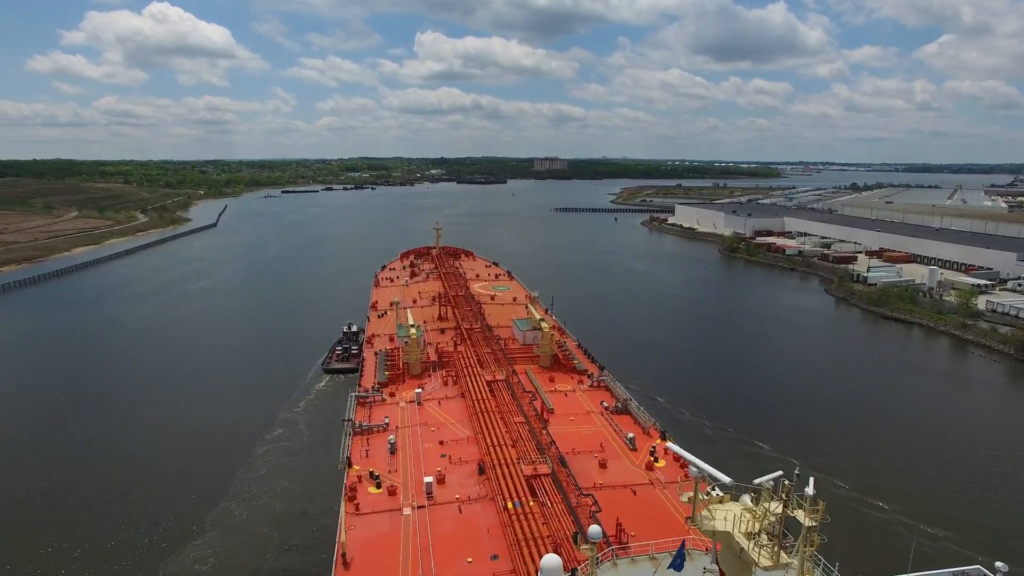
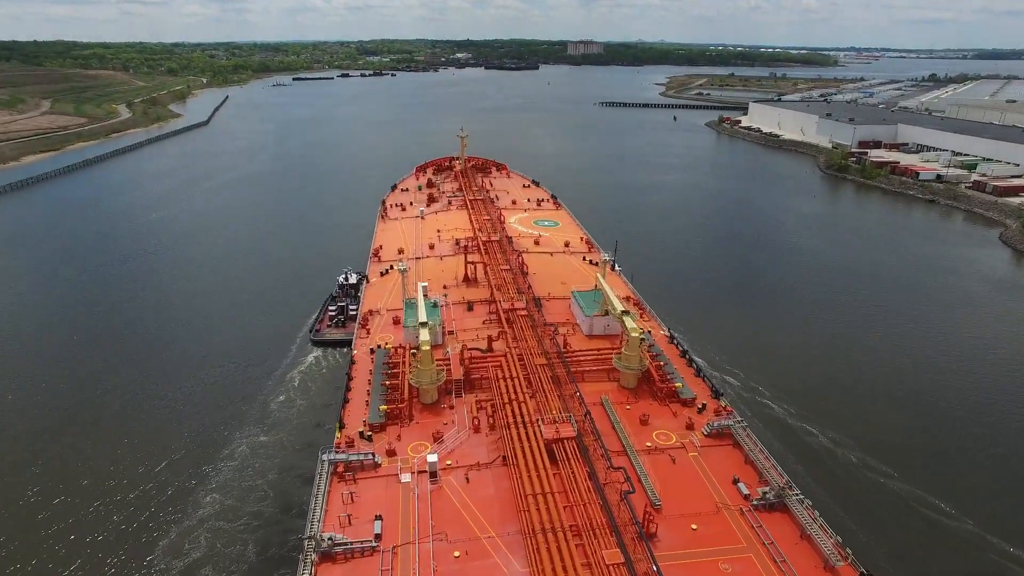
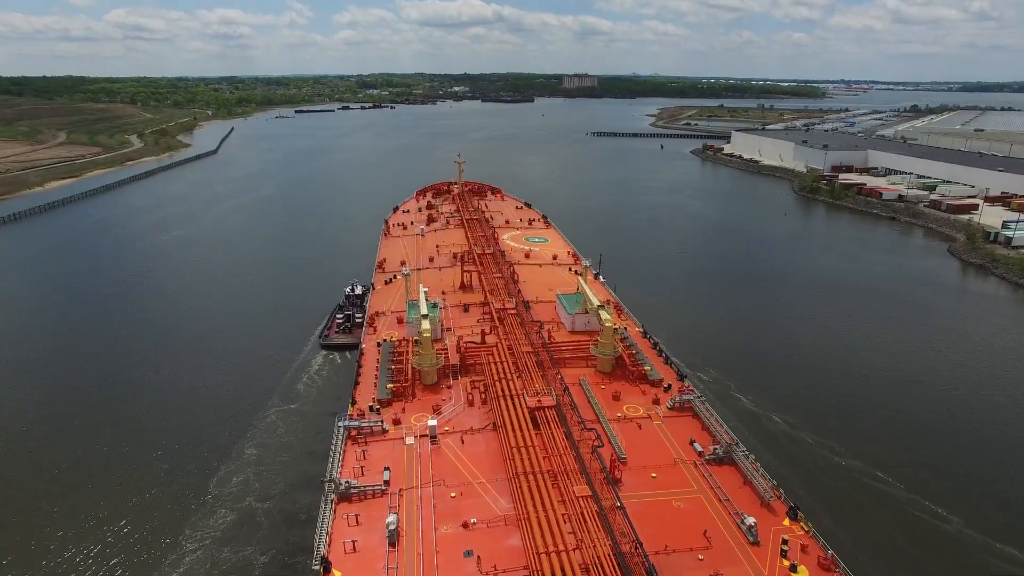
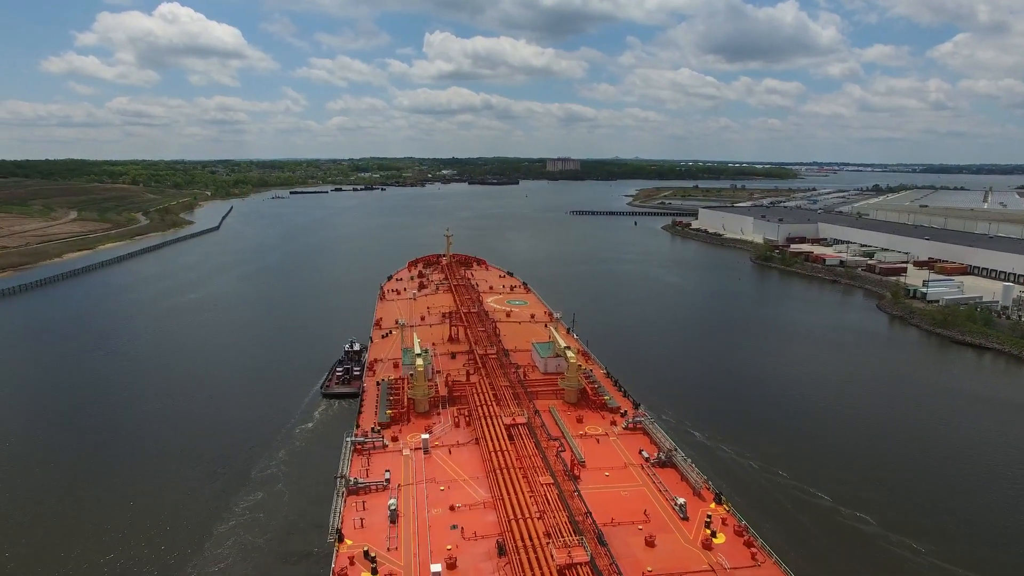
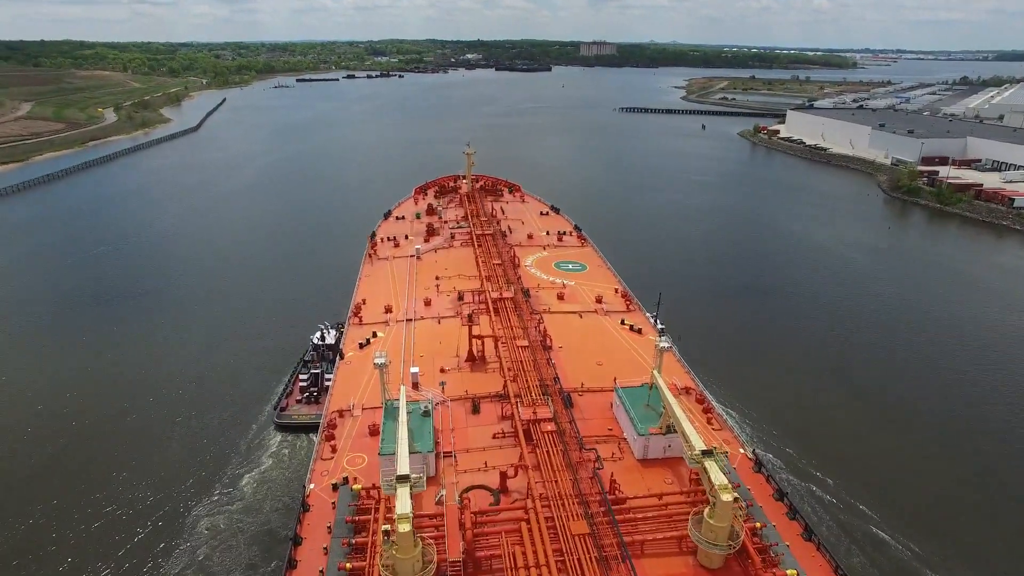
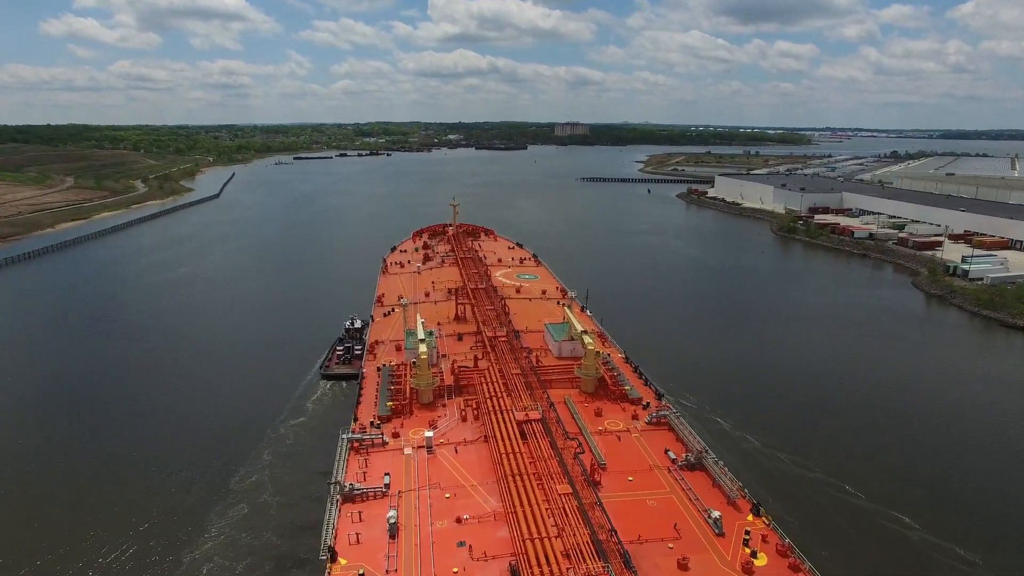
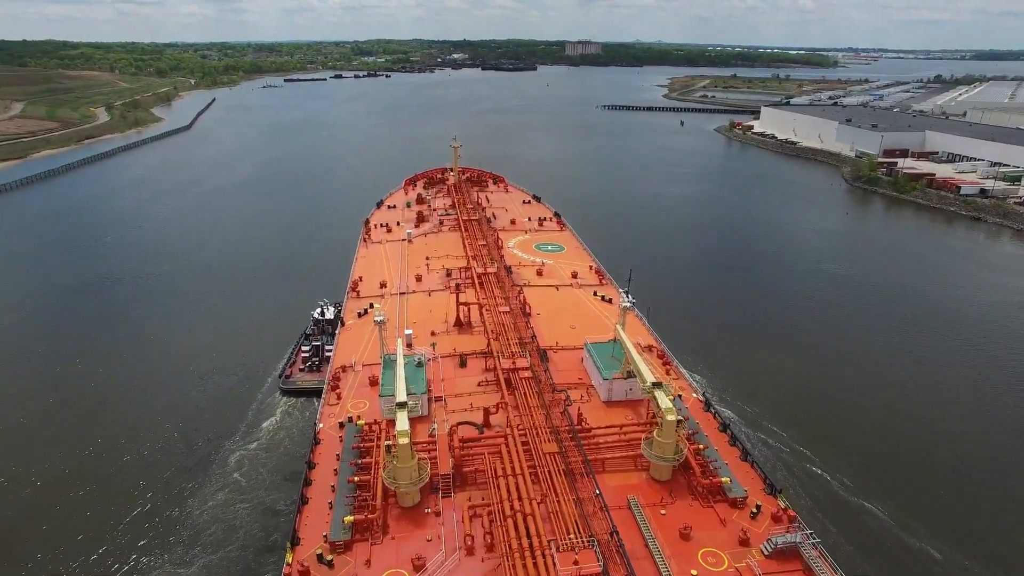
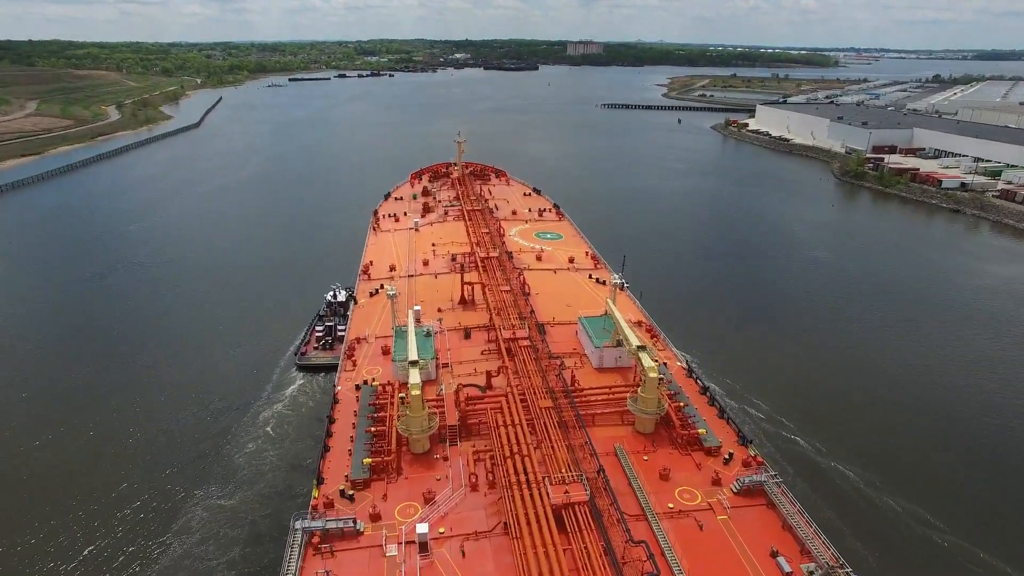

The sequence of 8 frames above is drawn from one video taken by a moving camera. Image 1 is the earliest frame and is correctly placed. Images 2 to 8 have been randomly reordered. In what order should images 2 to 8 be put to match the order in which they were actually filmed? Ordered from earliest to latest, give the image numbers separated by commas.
4, 6, 3, 2, 8, 7, 5
